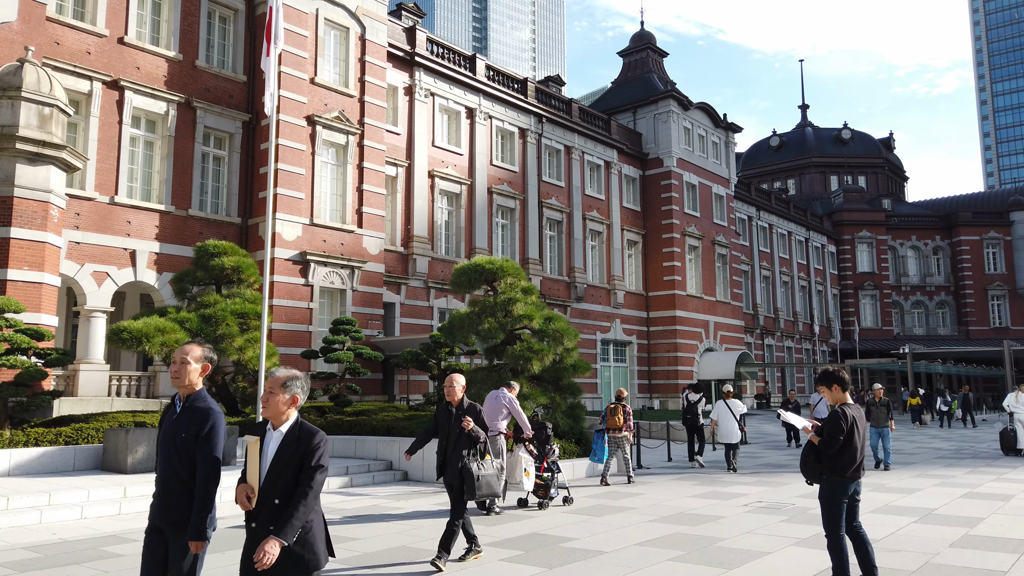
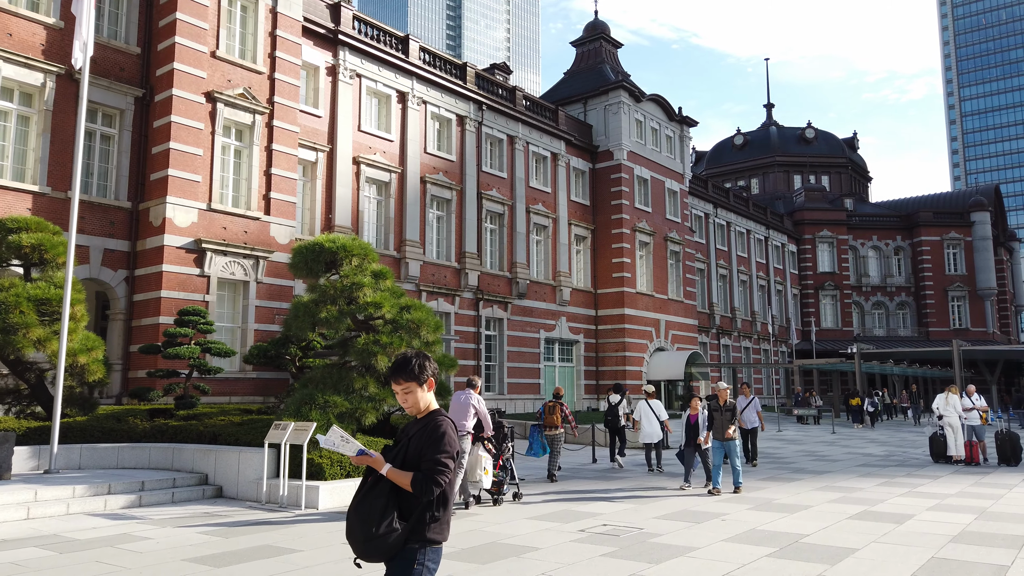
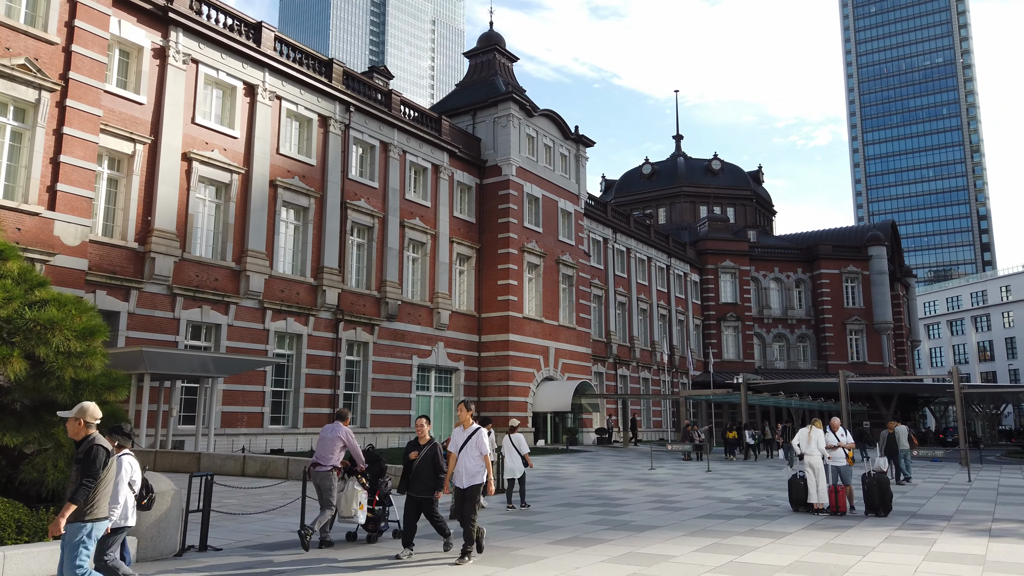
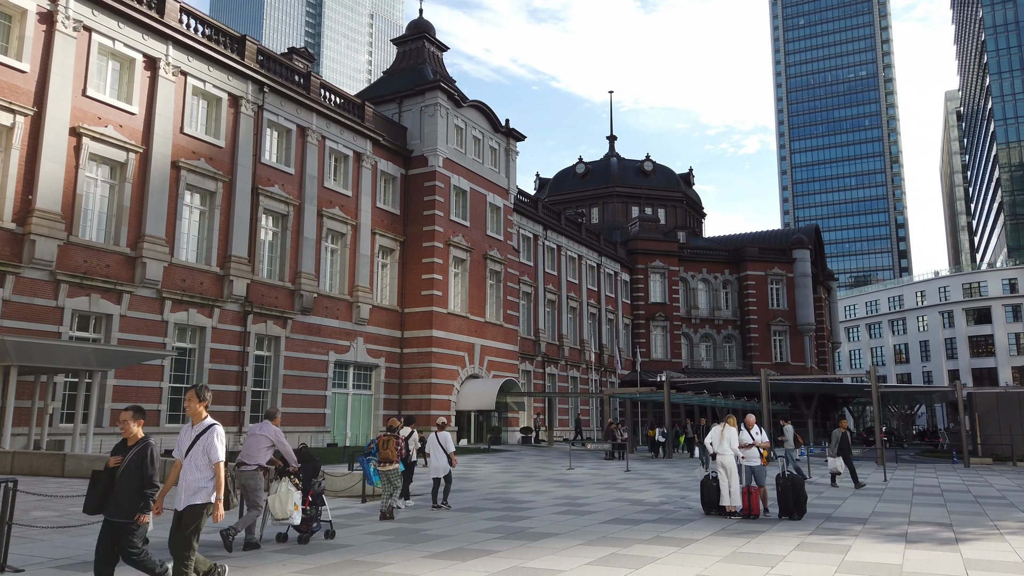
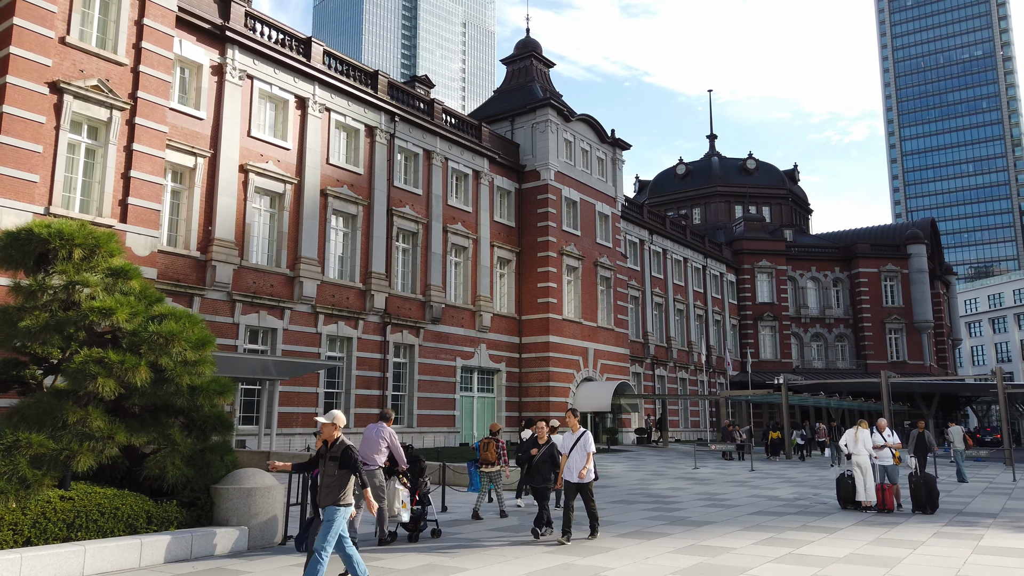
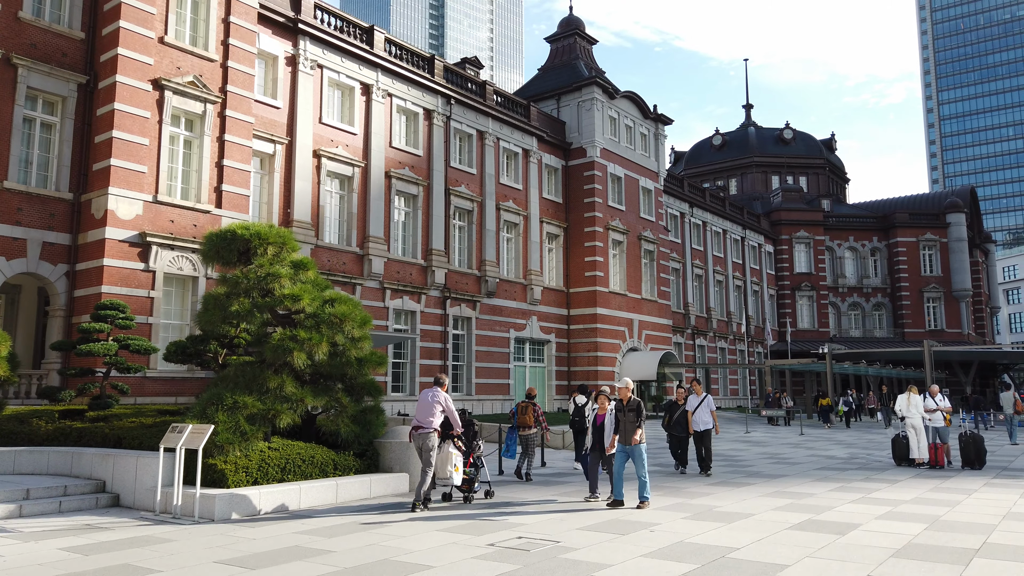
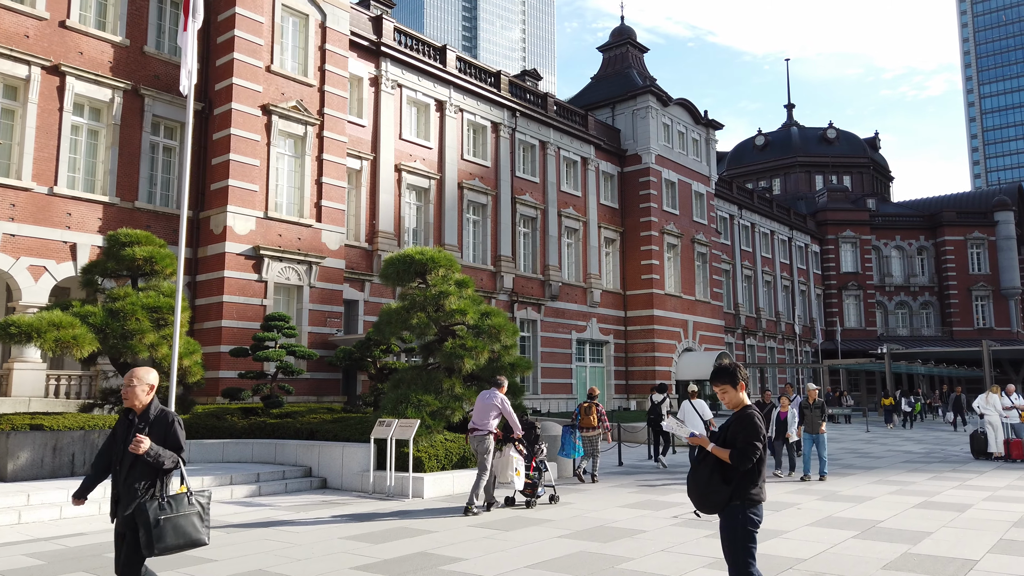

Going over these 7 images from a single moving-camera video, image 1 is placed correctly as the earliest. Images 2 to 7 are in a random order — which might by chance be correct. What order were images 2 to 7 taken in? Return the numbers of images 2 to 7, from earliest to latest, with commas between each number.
7, 2, 6, 5, 3, 4
